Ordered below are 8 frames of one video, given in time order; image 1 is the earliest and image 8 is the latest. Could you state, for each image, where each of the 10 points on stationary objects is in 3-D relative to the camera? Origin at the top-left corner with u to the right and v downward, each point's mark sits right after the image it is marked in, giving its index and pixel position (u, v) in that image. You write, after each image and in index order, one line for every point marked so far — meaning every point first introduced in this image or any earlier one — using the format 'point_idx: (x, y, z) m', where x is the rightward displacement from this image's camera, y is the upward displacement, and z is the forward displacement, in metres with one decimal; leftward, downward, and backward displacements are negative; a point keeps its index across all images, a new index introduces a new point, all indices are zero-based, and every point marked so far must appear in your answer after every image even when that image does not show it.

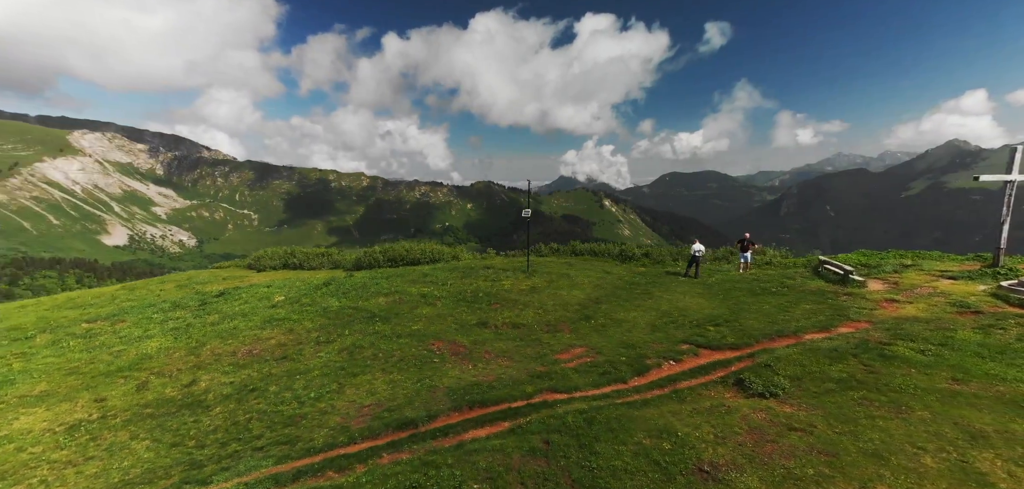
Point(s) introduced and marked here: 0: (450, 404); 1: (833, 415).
0: (-2.3, -6.5, +17.9) m
1: (+10.0, -5.4, +13.7) m
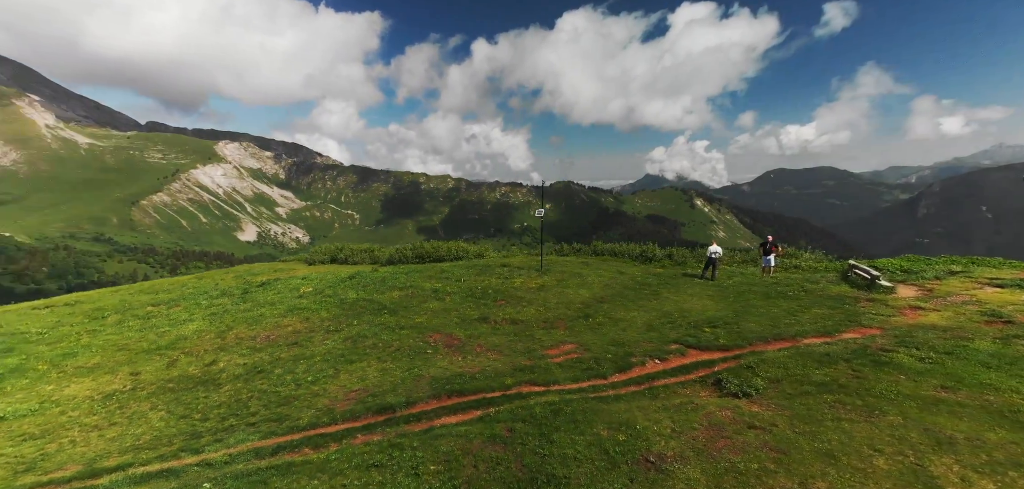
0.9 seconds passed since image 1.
0: (-3.3, -6.2, +18.5) m
1: (+8.7, -5.3, +13.2) m
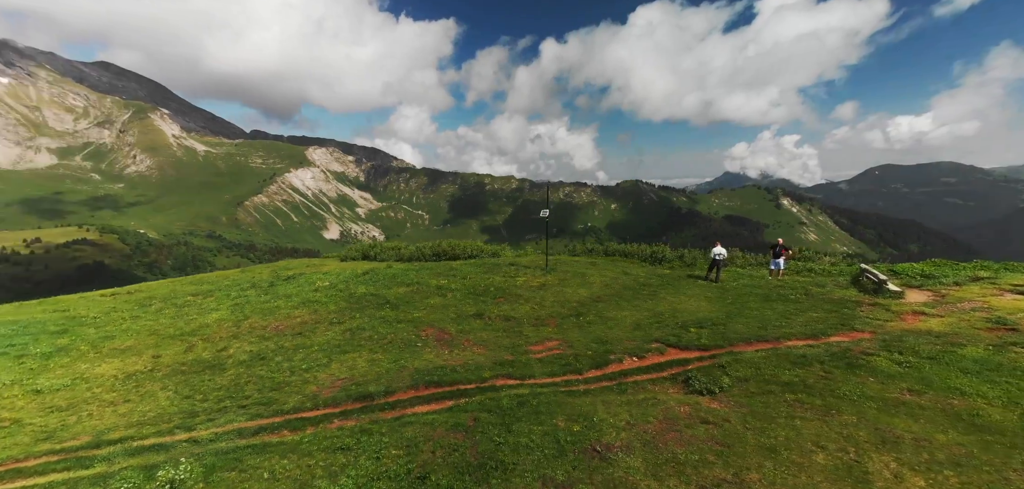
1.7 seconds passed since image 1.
0: (-4.3, -6.0, +19.2) m
1: (+7.3, -5.2, +13.3) m
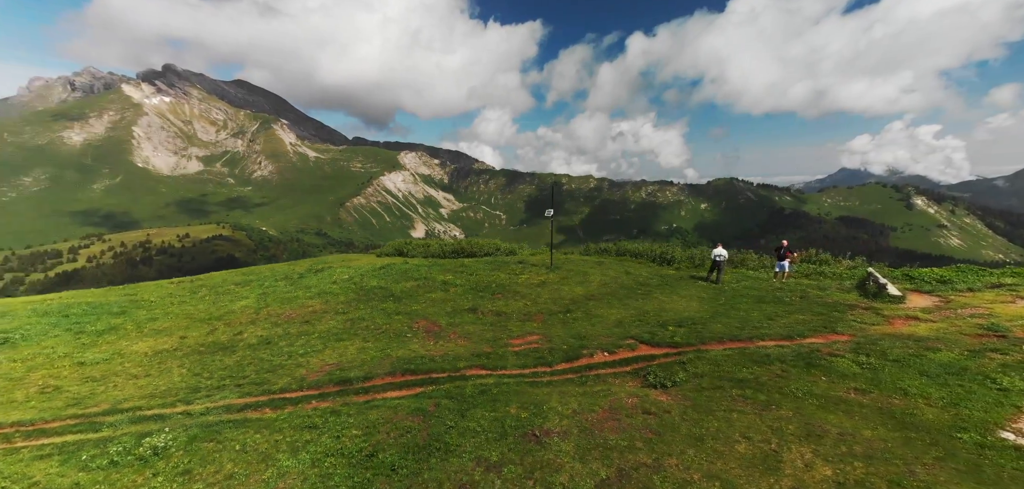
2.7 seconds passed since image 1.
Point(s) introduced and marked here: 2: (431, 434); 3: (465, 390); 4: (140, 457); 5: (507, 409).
0: (-5.6, -5.8, +20.3) m
1: (+5.7, -5.1, +13.7) m
2: (-2.4, -5.9, +13.1) m
3: (-1.8, -5.5, +16.6) m
4: (-11.8, -6.6, +13.9) m
5: (-0.2, -5.5, +14.5) m
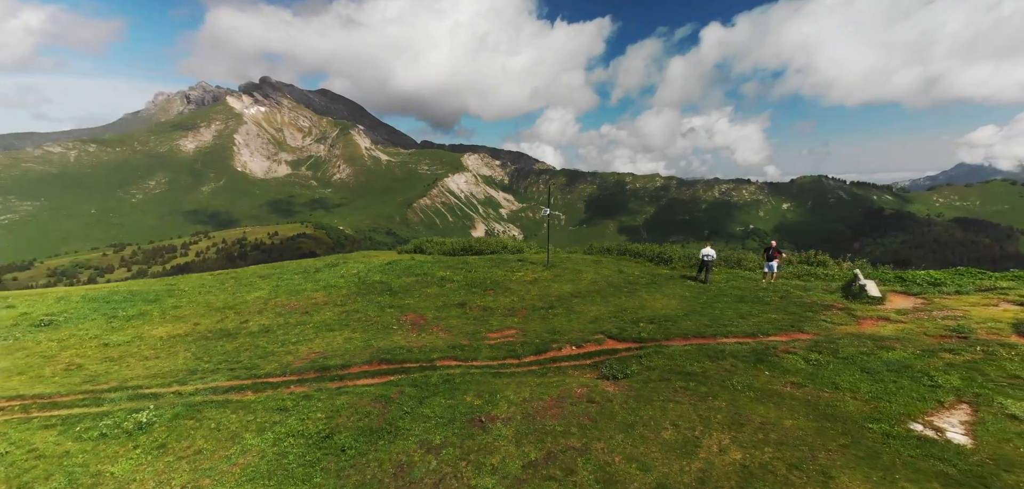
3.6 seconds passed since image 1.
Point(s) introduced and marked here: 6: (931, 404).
0: (-7.0, -5.6, +21.4) m
1: (+4.1, -5.1, +14.5) m
2: (-4.1, -5.8, +14.2) m
3: (-3.3, -5.4, +17.6) m
4: (-13.4, -6.4, +15.2) m
5: (-1.8, -5.4, +15.5) m
6: (+12.2, -4.6, +12.6) m
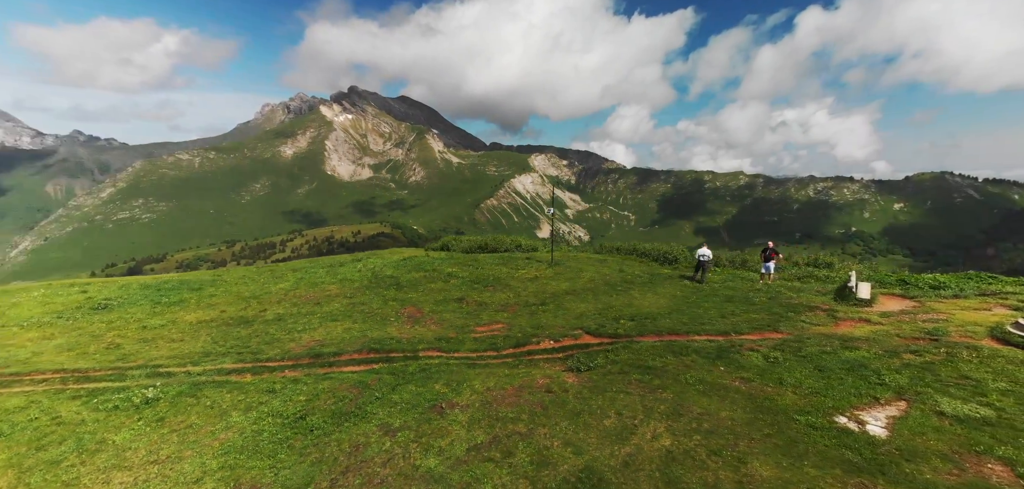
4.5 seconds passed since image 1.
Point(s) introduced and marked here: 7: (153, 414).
0: (-8.0, -5.4, +22.8) m
1: (+2.8, -5.1, +15.4) m
2: (-5.4, -5.7, +15.5) m
3: (-4.4, -5.3, +18.8) m
4: (-14.7, -6.2, +17.0) m
5: (-3.0, -5.4, +16.7) m
6: (+10.8, -4.7, +13.2) m
7: (-13.3, -6.3, +16.2) m
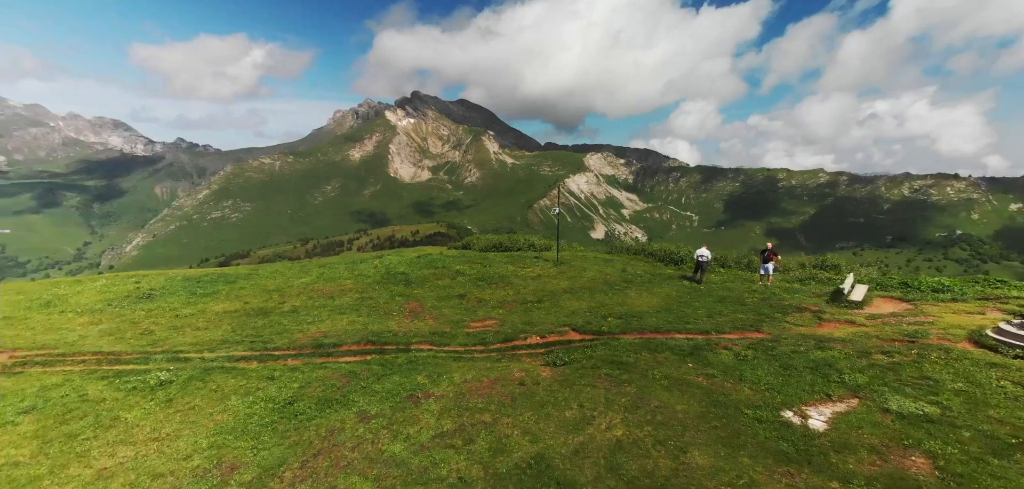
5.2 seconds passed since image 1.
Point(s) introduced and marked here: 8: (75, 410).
0: (-8.6, -5.4, +24.2) m
1: (+1.9, -5.1, +16.4) m
2: (-6.3, -5.6, +16.8) m
3: (-5.2, -5.3, +20.1) m
4: (-15.5, -6.1, +18.6) m
5: (-3.9, -5.3, +17.9) m
6: (+9.7, -4.8, +13.8) m
7: (-14.2, -6.2, +17.8) m
8: (-17.1, -6.5, +17.0) m
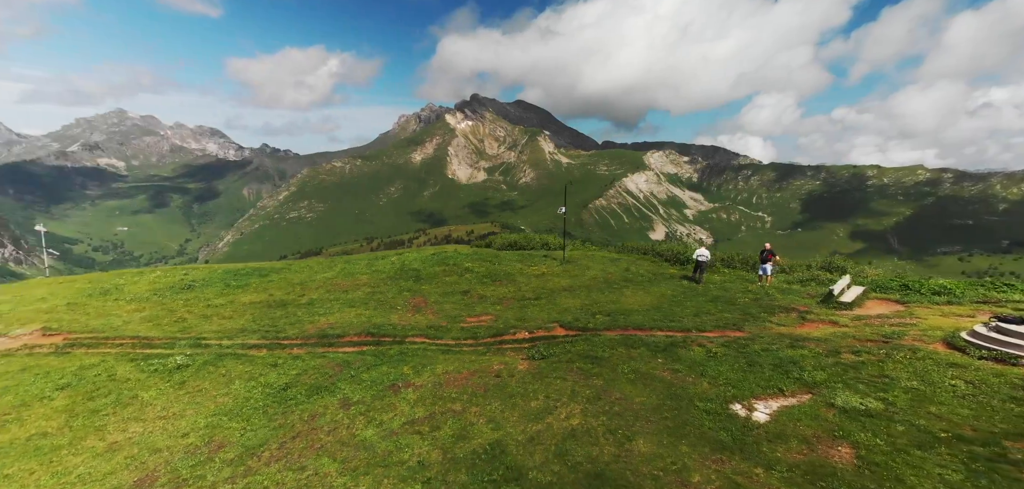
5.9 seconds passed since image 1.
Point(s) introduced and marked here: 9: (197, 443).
0: (-9.1, -5.3, +25.8) m
1: (+1.0, -5.2, +17.5) m
2: (-7.2, -5.6, +18.3) m
3: (-5.9, -5.2, +21.5) m
4: (-16.3, -6.0, +20.5) m
5: (-4.7, -5.3, +19.3) m
6: (+8.7, -4.9, +14.6) m
7: (-15.0, -6.1, +19.7) m
8: (-17.9, -6.4, +19.0) m
9: (-10.7, -6.8, +15.1) m
